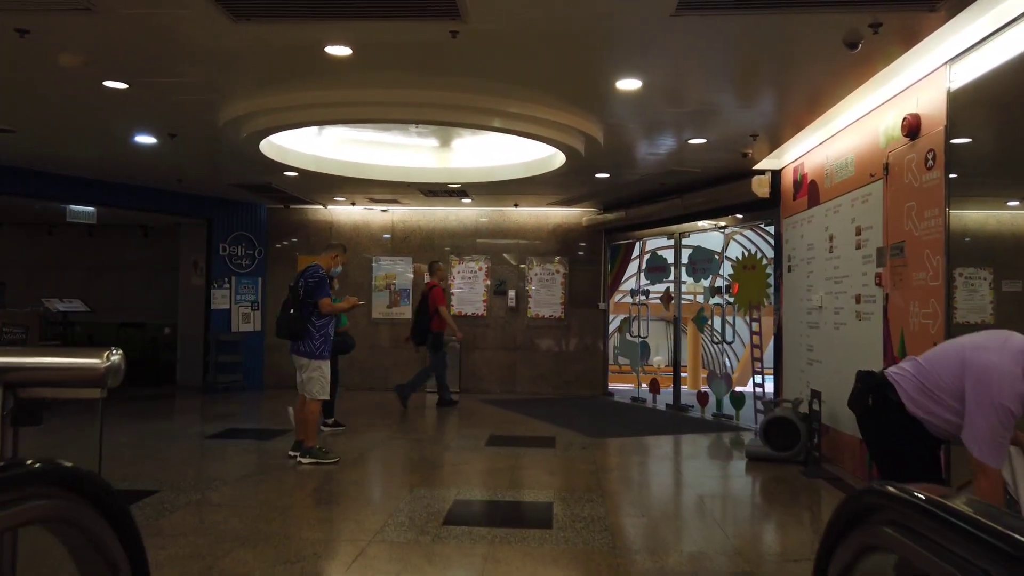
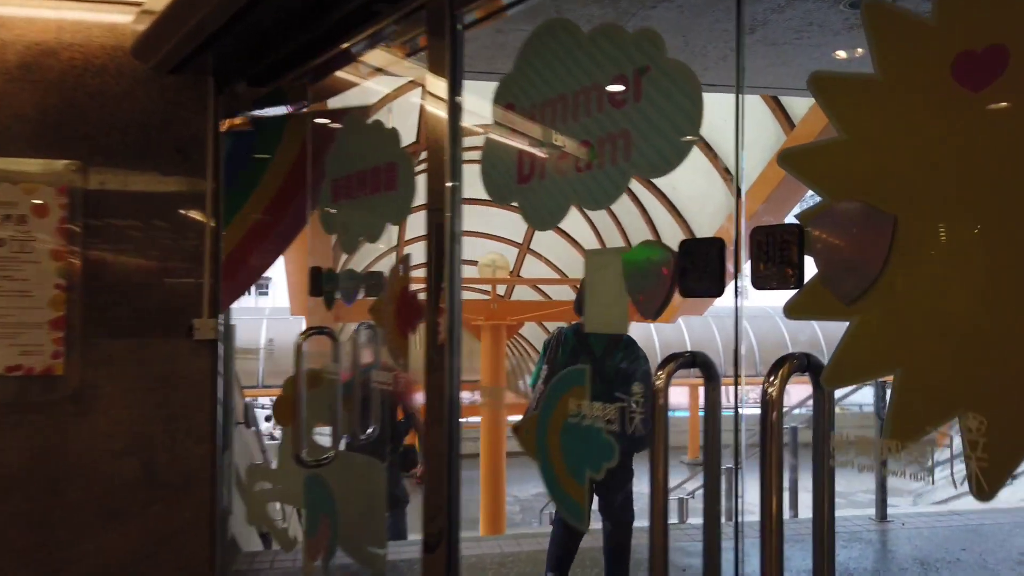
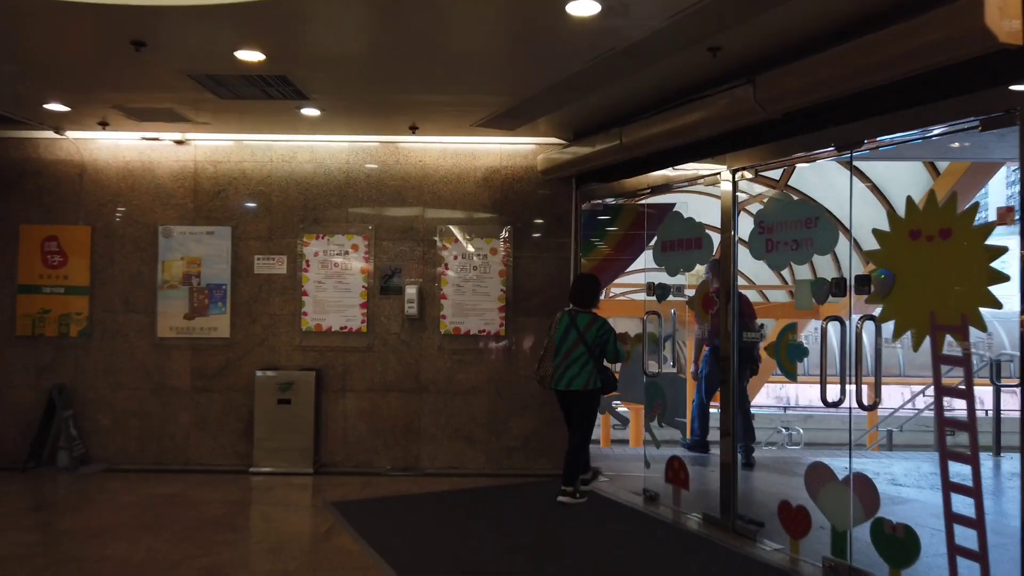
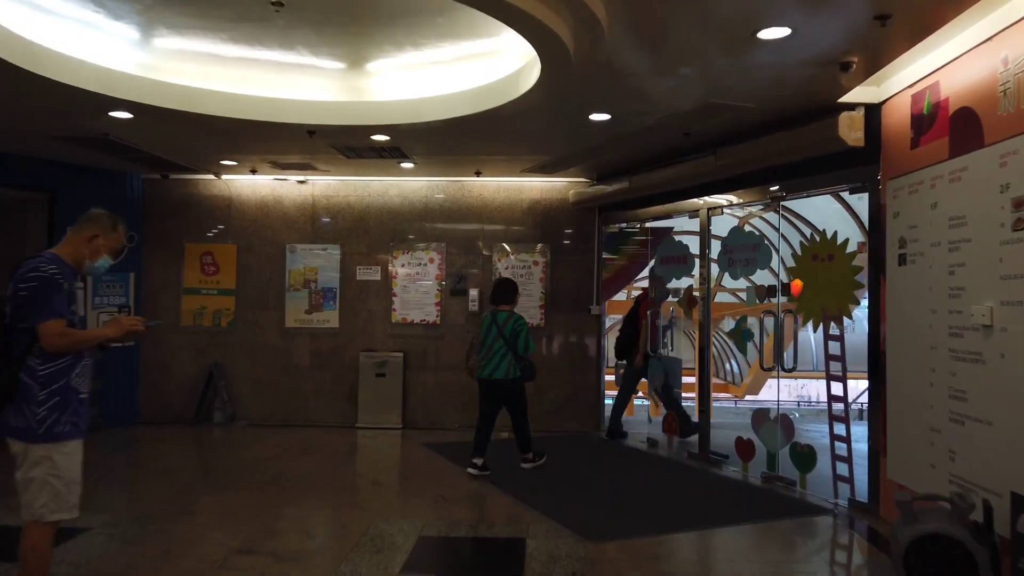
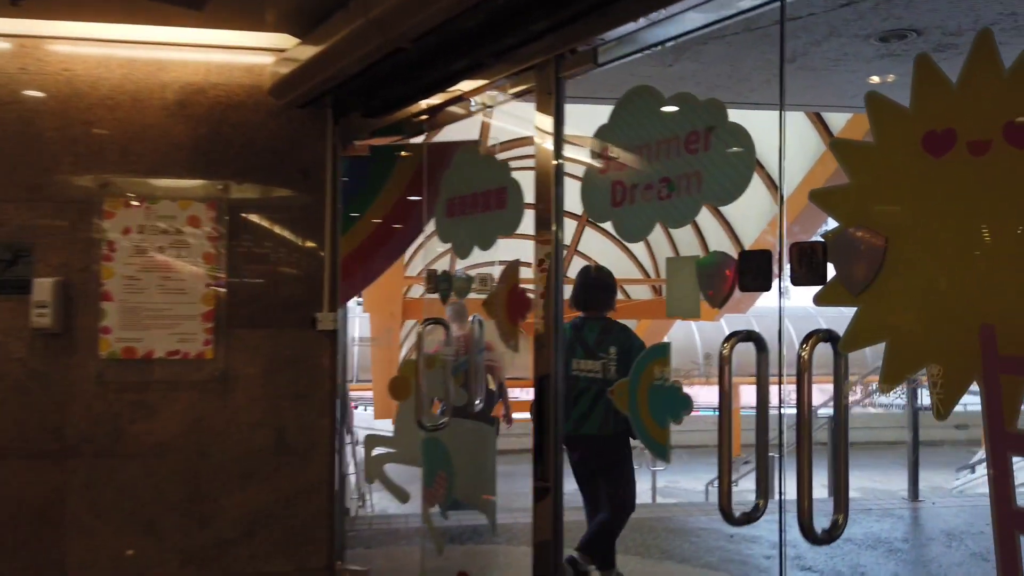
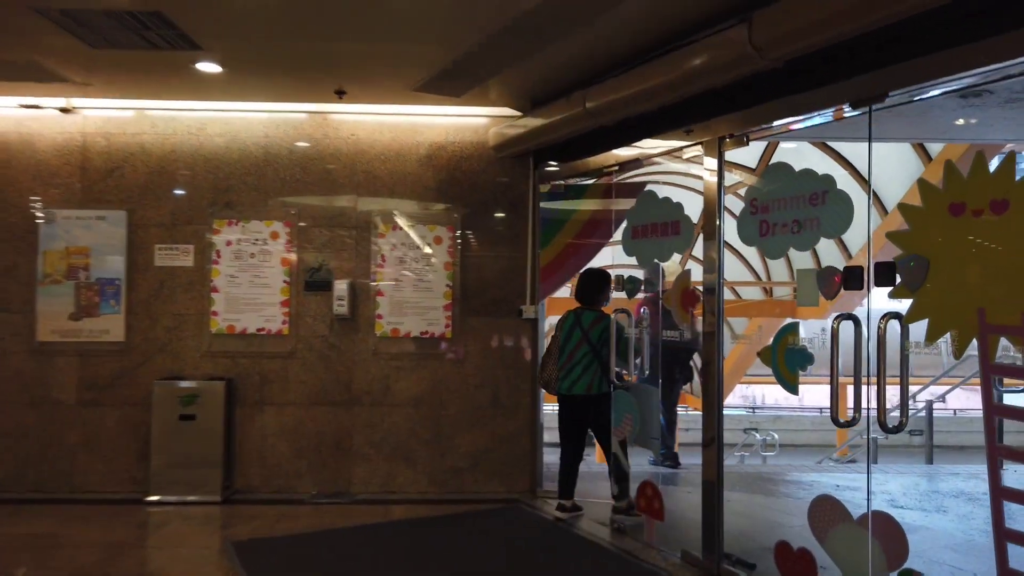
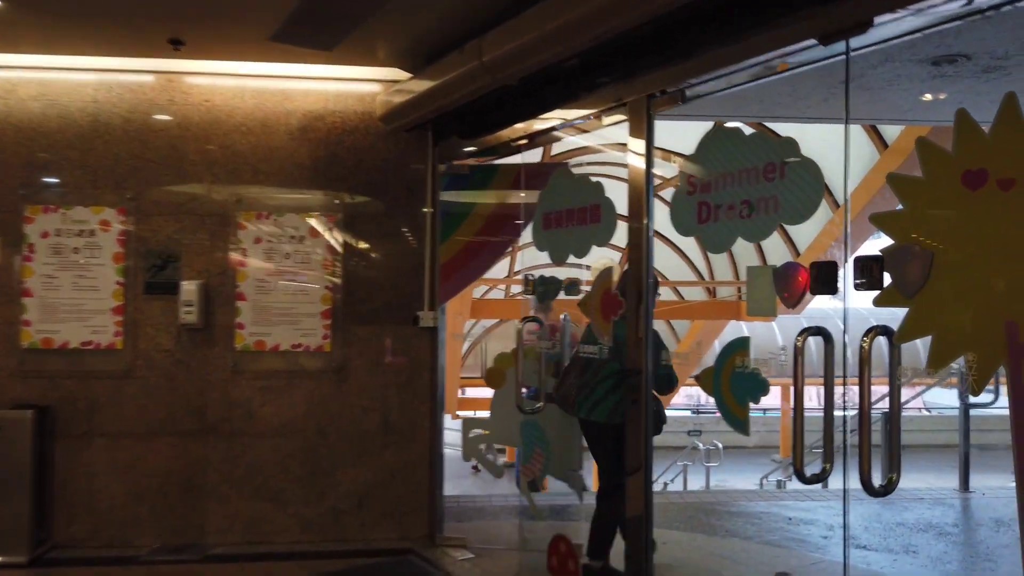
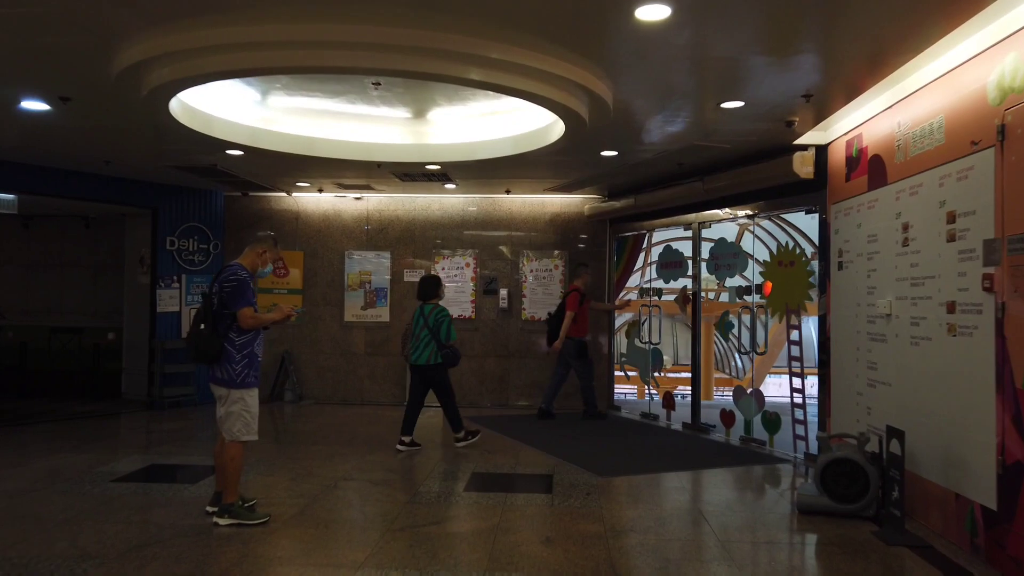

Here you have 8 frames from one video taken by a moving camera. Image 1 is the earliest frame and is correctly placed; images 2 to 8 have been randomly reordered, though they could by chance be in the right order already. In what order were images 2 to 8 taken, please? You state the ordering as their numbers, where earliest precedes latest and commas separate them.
8, 4, 3, 6, 7, 5, 2
